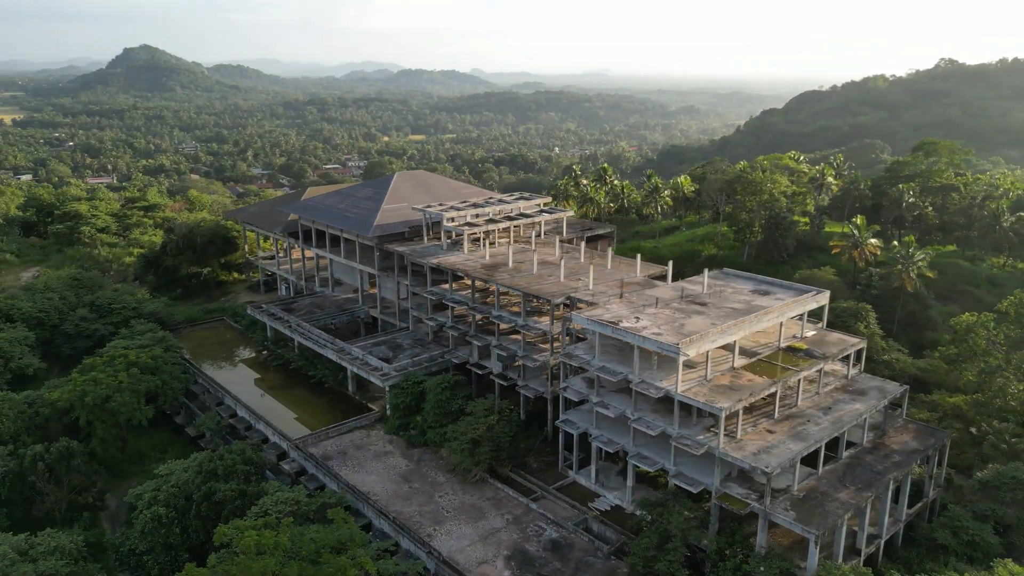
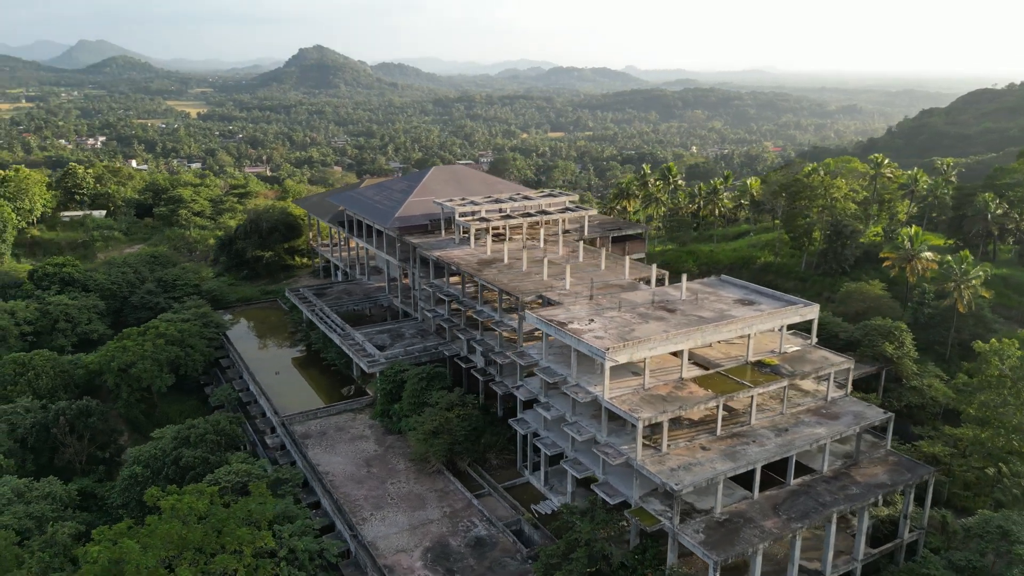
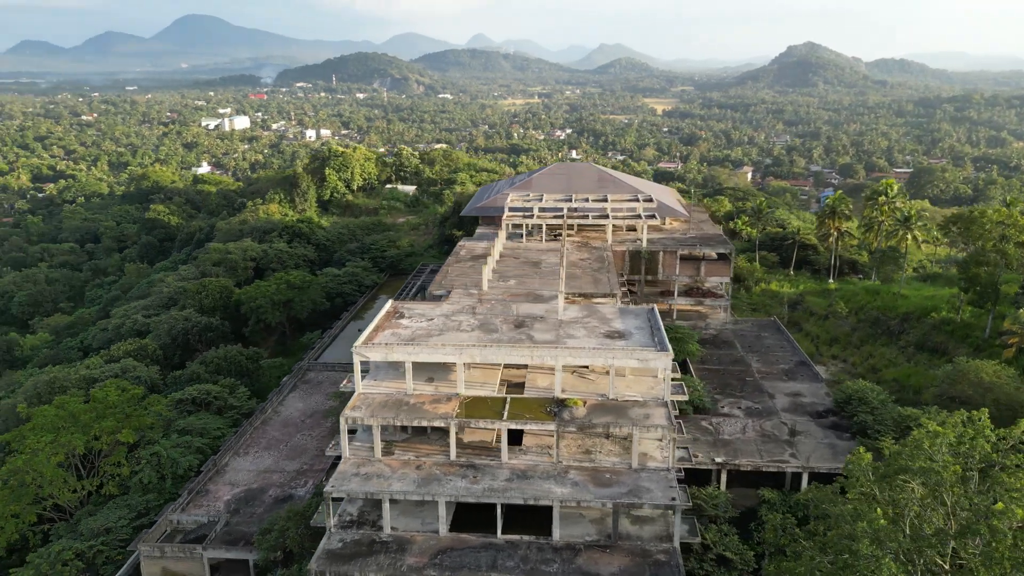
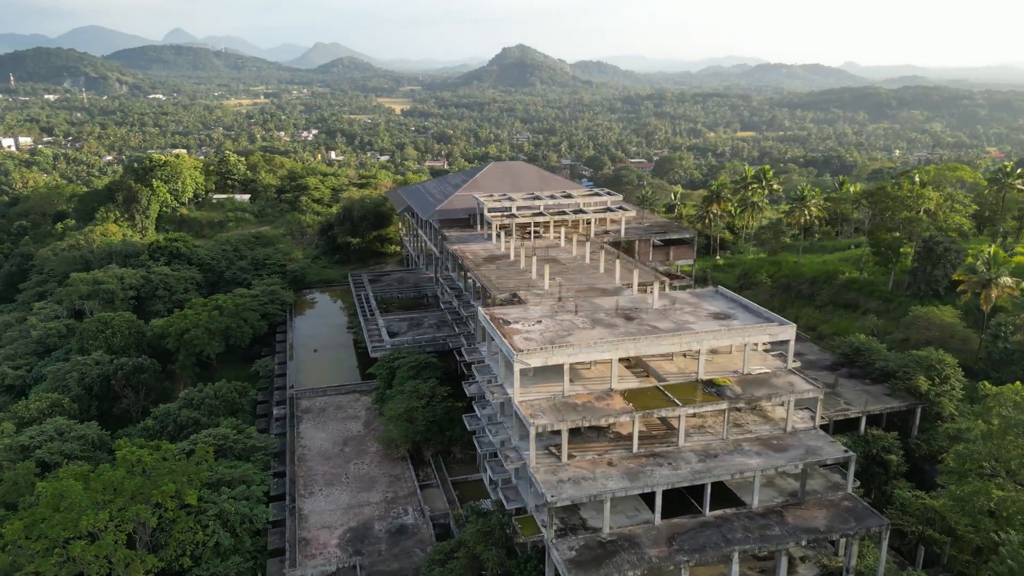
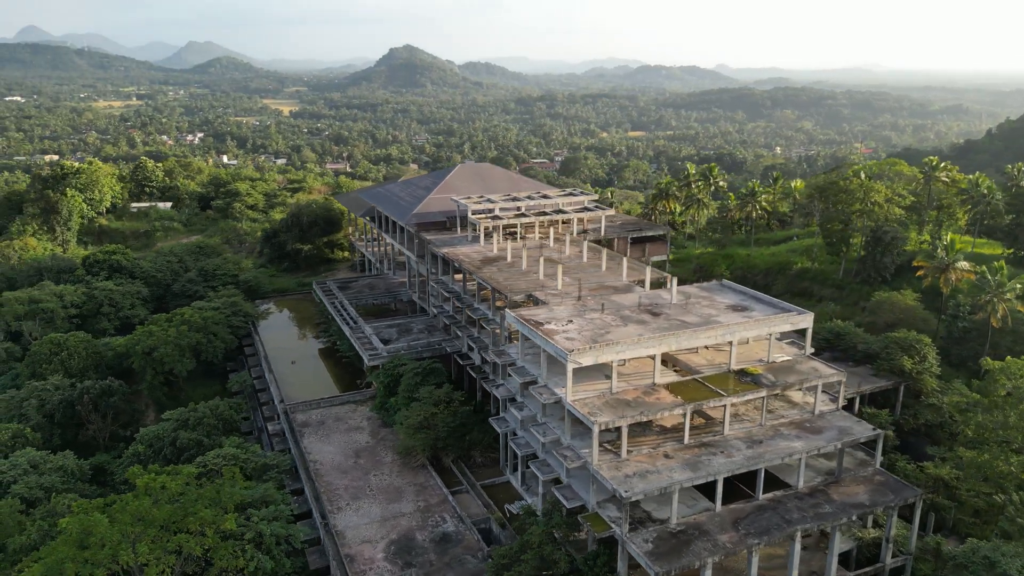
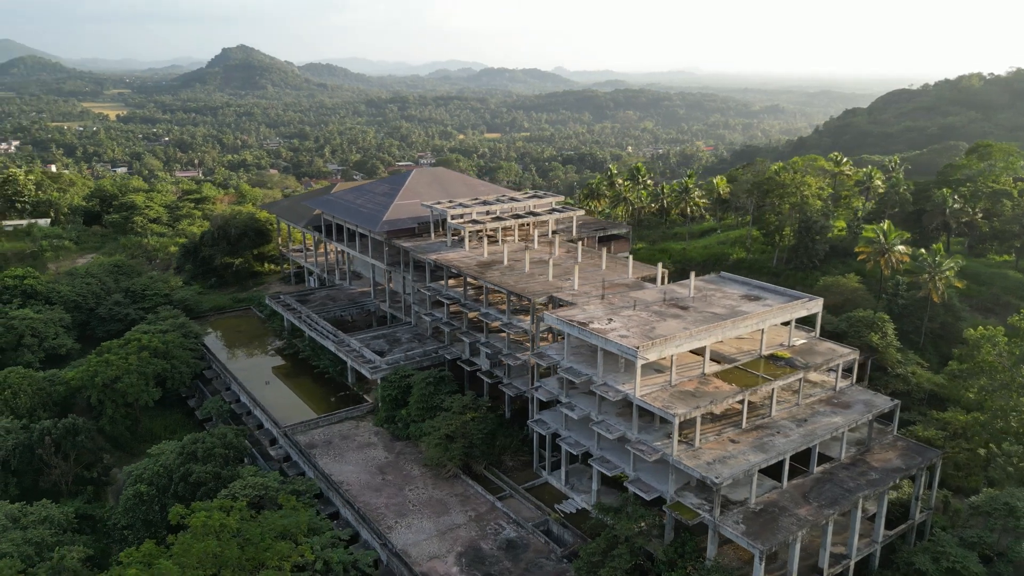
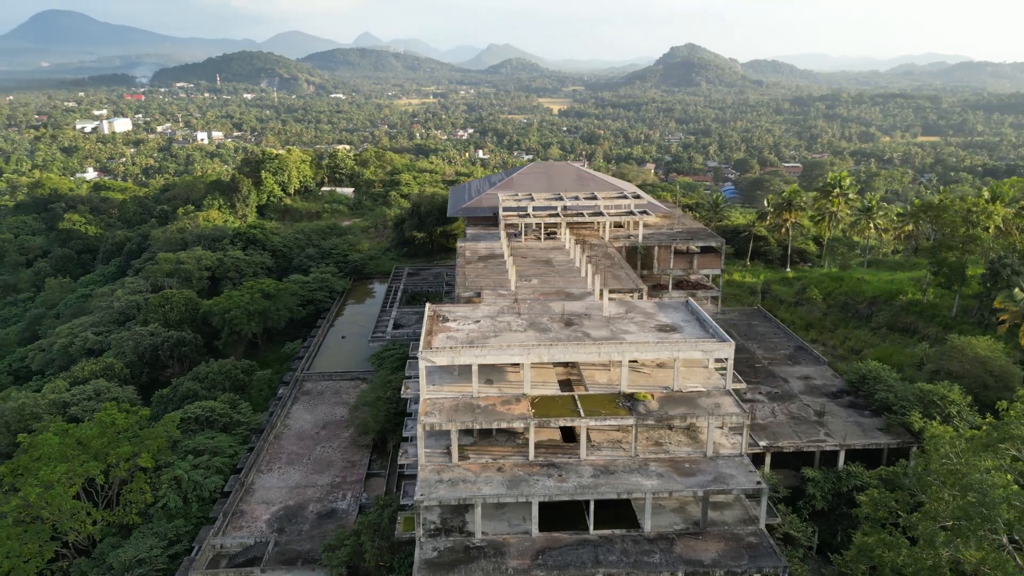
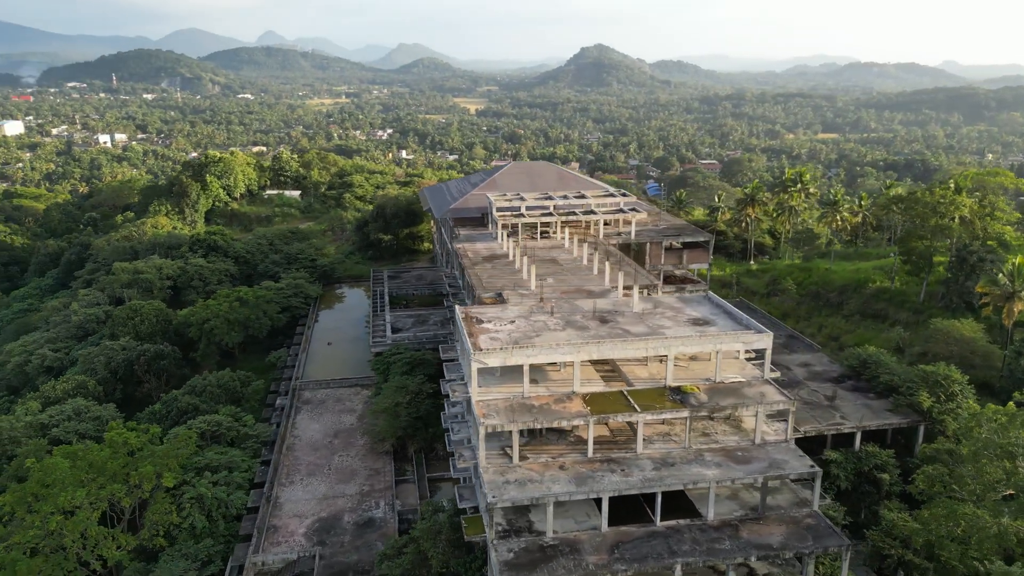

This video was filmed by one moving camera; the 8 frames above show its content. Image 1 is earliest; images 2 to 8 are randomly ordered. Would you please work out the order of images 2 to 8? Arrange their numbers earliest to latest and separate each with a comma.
6, 2, 5, 4, 8, 7, 3
